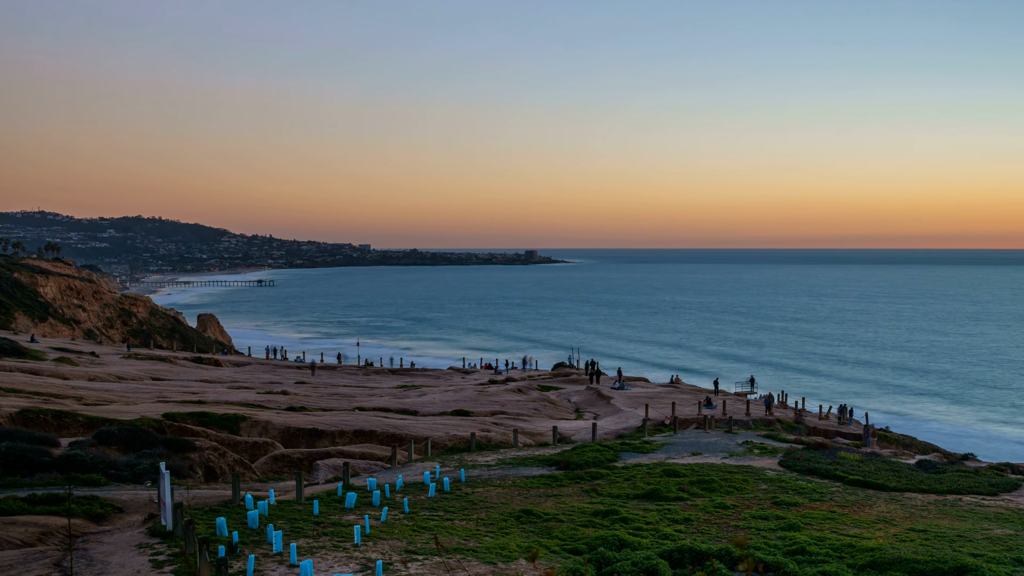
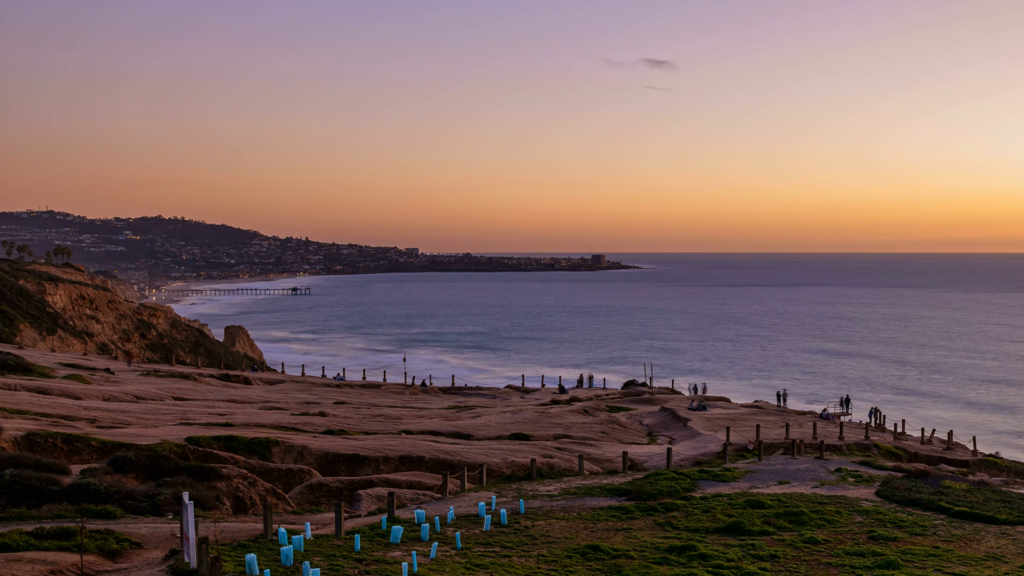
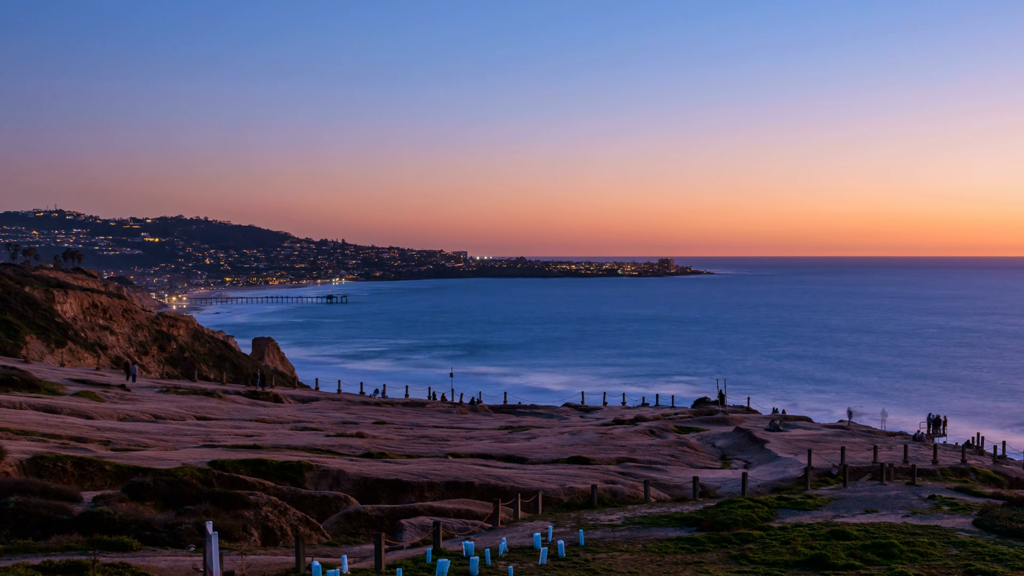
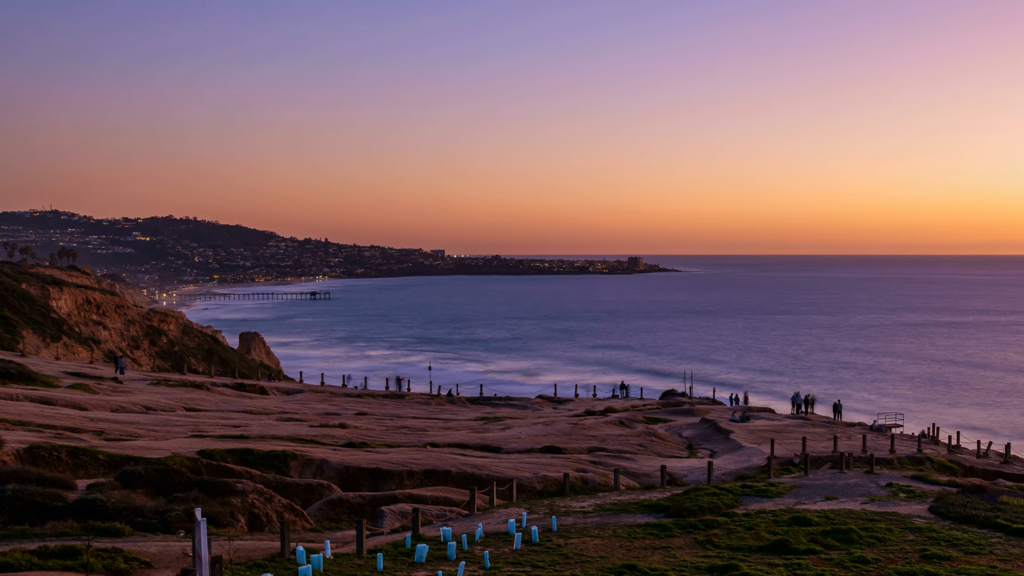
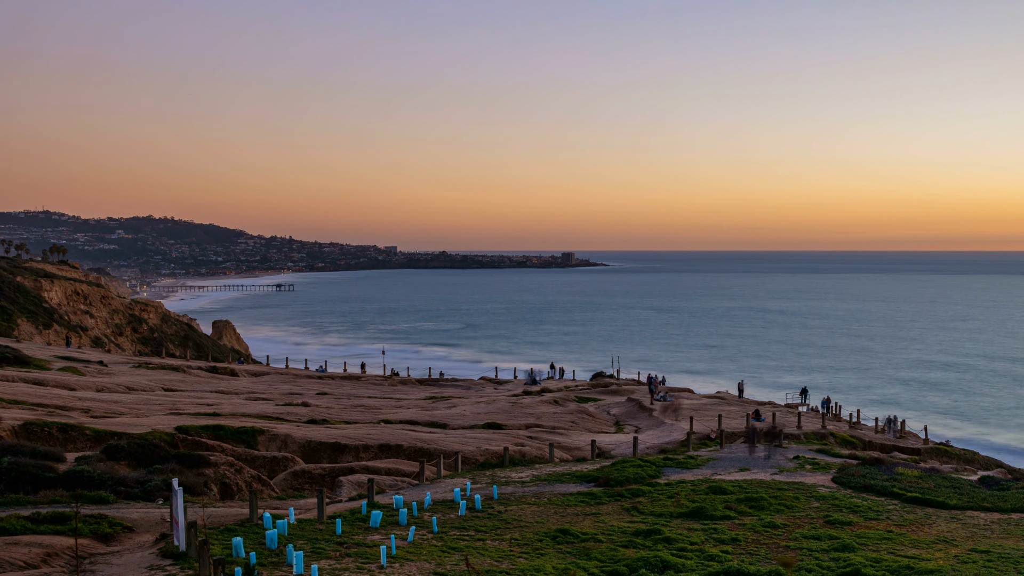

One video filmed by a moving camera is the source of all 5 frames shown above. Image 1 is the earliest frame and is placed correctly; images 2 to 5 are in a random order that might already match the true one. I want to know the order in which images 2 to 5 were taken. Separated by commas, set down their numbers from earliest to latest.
5, 2, 4, 3
